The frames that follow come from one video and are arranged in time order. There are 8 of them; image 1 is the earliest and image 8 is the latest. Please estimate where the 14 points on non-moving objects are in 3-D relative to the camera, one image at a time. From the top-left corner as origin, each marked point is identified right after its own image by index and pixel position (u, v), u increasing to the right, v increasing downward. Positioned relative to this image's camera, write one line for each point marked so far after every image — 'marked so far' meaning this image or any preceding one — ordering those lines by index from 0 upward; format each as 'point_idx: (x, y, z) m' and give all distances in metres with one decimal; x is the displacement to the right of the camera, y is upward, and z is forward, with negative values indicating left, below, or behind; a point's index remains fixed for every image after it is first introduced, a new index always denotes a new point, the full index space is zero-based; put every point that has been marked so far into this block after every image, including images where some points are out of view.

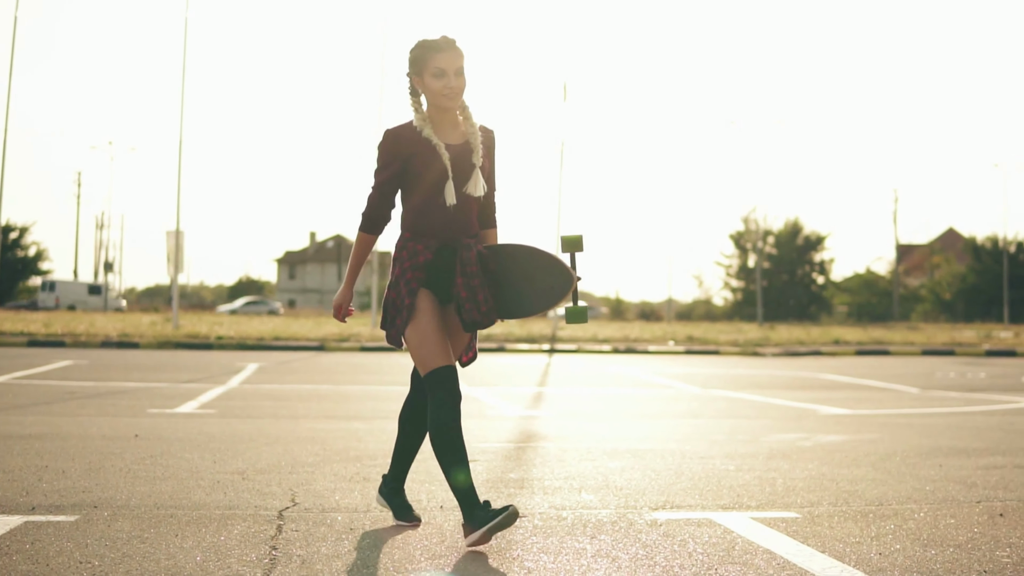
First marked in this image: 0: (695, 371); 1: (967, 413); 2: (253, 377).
0: (+2.6, -1.2, +15.1) m
1: (+3.9, -1.1, +9.2) m
2: (-2.7, -0.9, +11.1) m
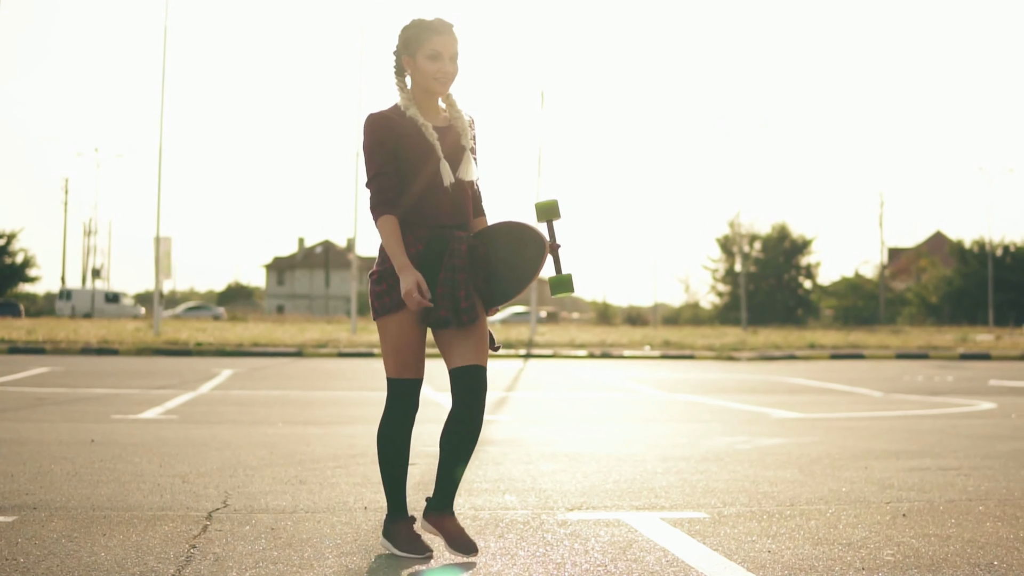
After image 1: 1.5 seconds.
0: (+2.3, -1.3, +15.3) m
1: (+3.6, -1.1, +9.4) m
2: (-3.1, -1.0, +11.3) m
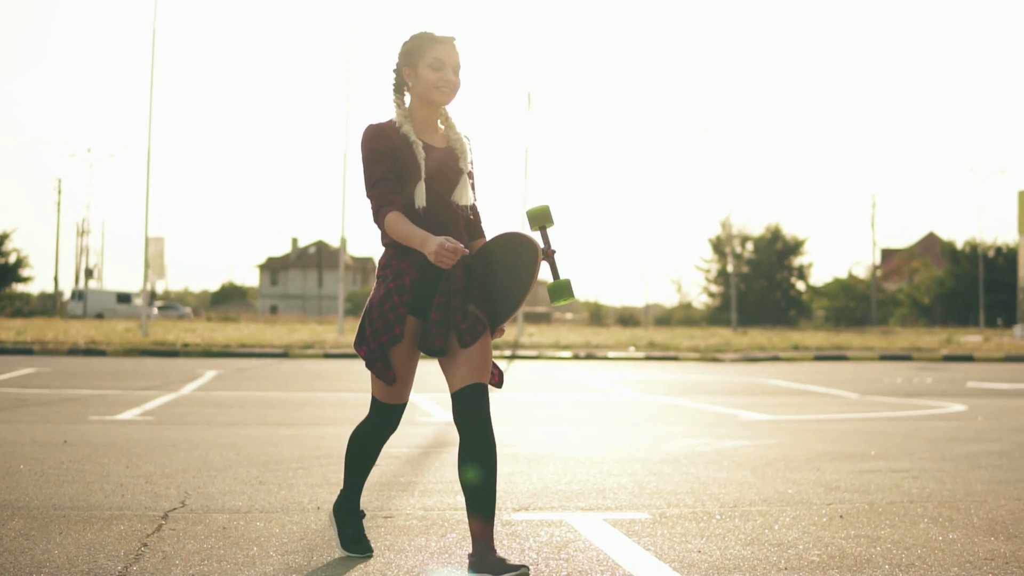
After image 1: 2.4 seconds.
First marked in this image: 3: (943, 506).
0: (+2.0, -1.3, +15.5) m
1: (+3.4, -1.2, +9.6) m
2: (-3.3, -1.0, +11.4) m
3: (+2.1, -1.0, +5.1) m
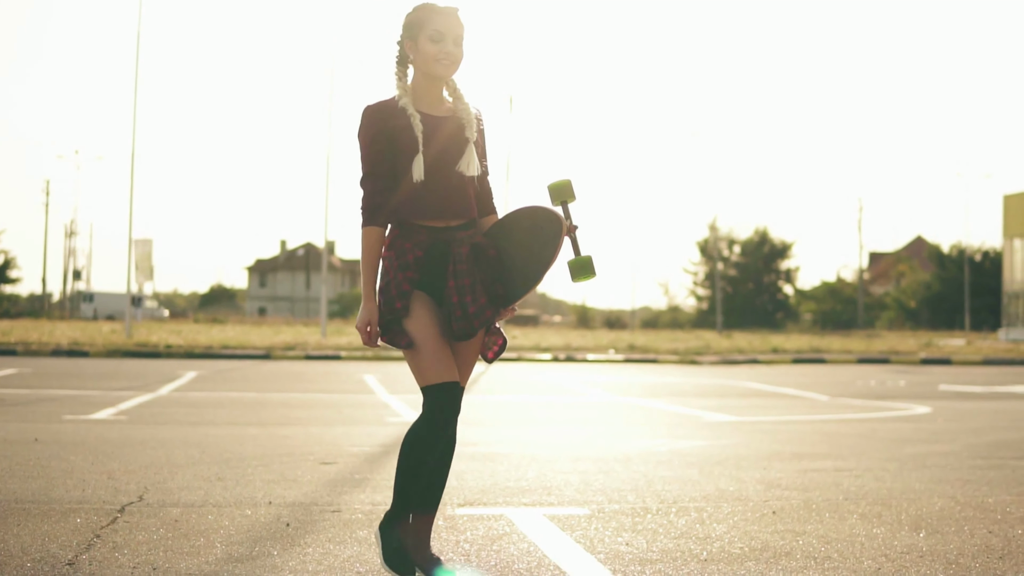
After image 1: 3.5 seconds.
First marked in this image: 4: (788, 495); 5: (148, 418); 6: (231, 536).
0: (+1.7, -1.3, +15.7) m
1: (+3.1, -1.2, +9.8) m
2: (-3.6, -1.1, +11.6) m
3: (+1.8, -1.1, +5.3) m
4: (+1.4, -1.1, +5.4) m
5: (-2.8, -1.0, +8.1) m
6: (-1.1, -0.9, +4.0) m
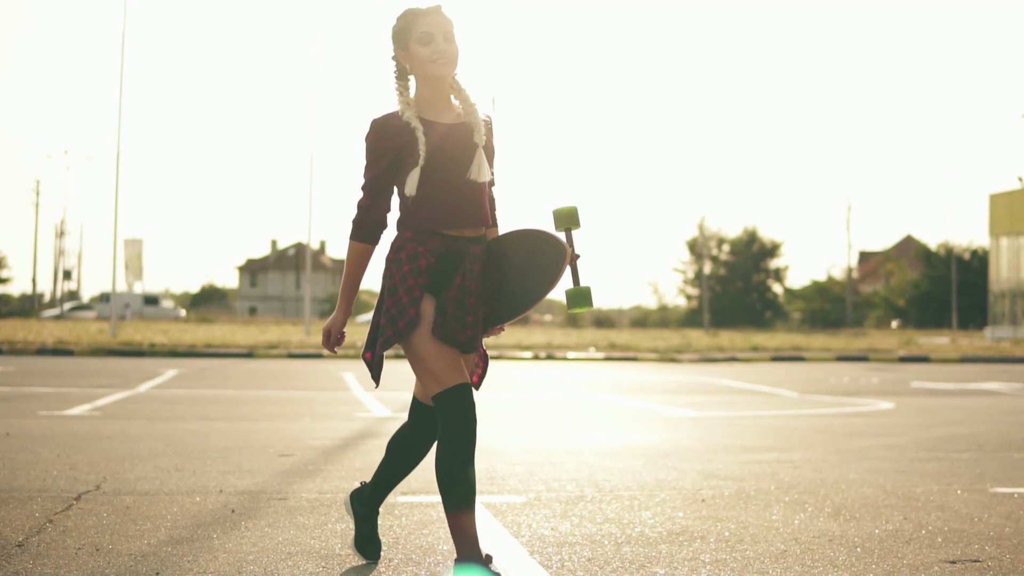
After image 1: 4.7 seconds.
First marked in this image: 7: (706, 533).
0: (+1.4, -1.3, +15.9) m
1: (+2.8, -1.2, +10.1) m
2: (-3.9, -1.0, +11.9) m
3: (+1.5, -1.1, +5.6) m
4: (+1.1, -1.1, +5.7) m
5: (-3.1, -1.0, +8.4) m
6: (-1.3, -0.9, +4.2) m
7: (+0.8, -1.0, +4.4) m
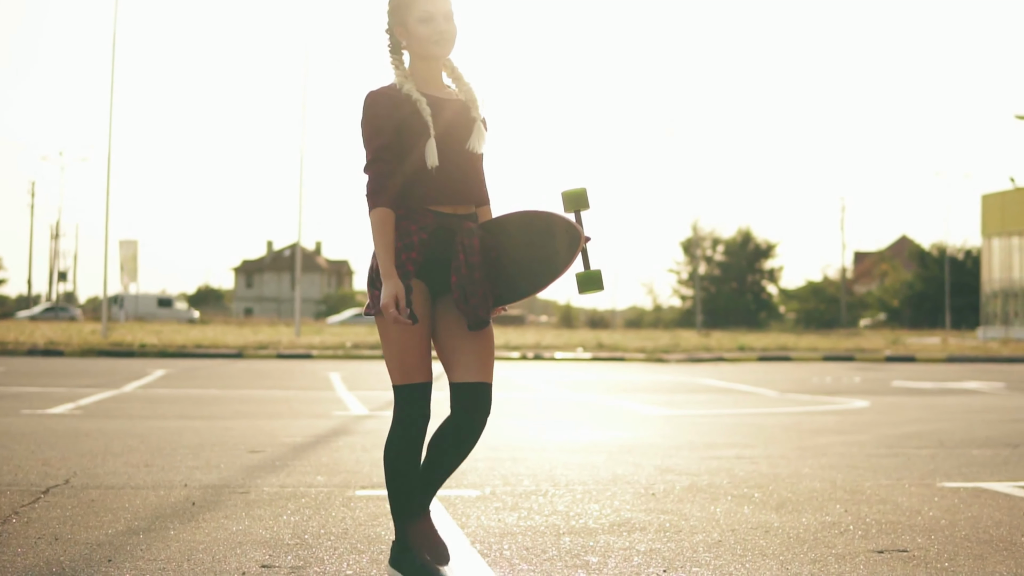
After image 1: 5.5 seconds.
0: (+1.2, -1.3, +16.1) m
1: (+2.6, -1.2, +10.2) m
2: (-4.1, -1.1, +12.0) m
3: (+1.3, -1.1, +5.7) m
4: (+0.9, -1.1, +5.9) m
5: (-3.3, -1.0, +8.6) m
6: (-1.6, -0.9, +4.4) m
7: (+0.6, -1.0, +4.6) m
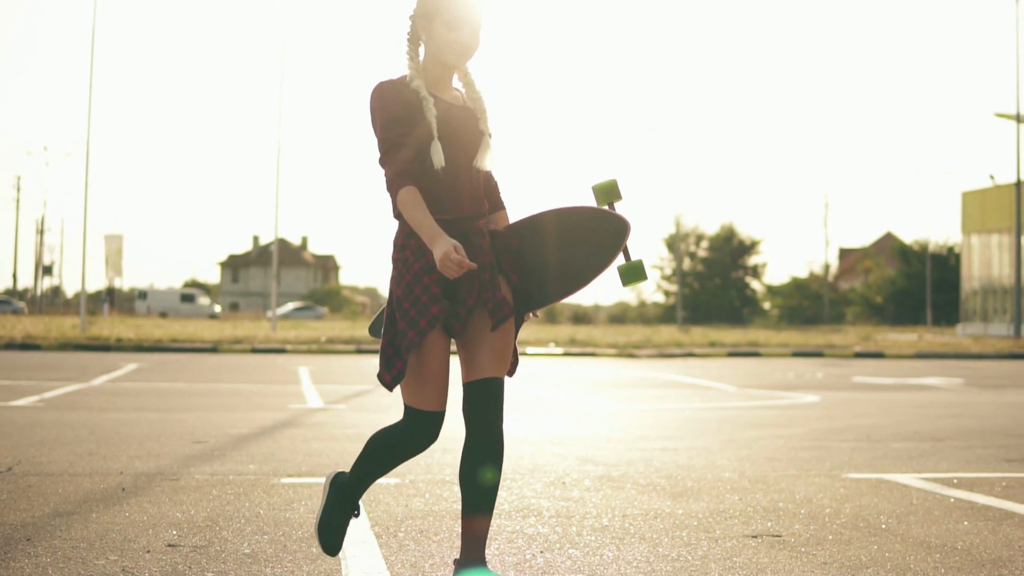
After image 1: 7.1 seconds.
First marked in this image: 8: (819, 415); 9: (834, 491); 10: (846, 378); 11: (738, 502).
0: (+0.7, -1.3, +16.5) m
1: (+2.1, -1.2, +10.6) m
2: (-4.5, -1.0, +12.4) m
3: (+0.9, -1.1, +6.1) m
4: (+0.5, -1.1, +6.2) m
5: (-3.7, -1.0, +8.9) m
6: (-2.0, -0.9, +4.7) m
7: (+0.2, -1.0, +4.9) m
8: (+2.9, -1.2, +10.1) m
9: (+1.8, -1.1, +5.9) m
10: (+5.1, -1.4, +16.2) m
11: (+1.1, -1.1, +5.4) m
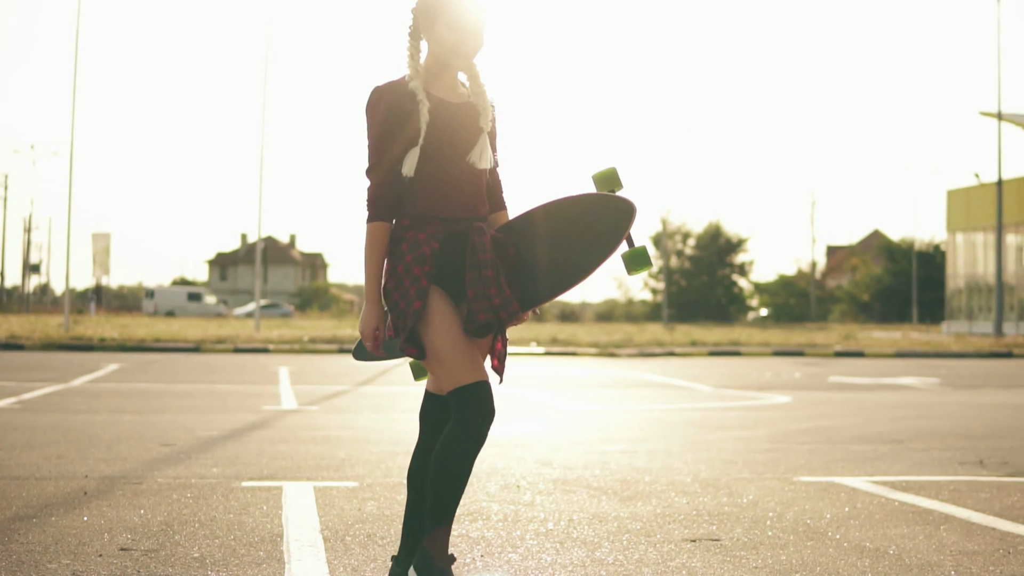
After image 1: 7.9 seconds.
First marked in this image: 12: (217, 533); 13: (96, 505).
0: (+0.4, -1.3, +16.6) m
1: (+1.9, -1.2, +10.8) m
2: (-4.8, -1.0, +12.5) m
3: (+0.6, -1.1, +6.2) m
4: (+0.2, -1.1, +6.4) m
5: (-4.0, -1.0, +9.0) m
6: (-2.2, -1.0, +4.9) m
7: (-0.1, -1.1, +5.1) m
8: (+2.6, -1.2, +10.2) m
9: (+1.5, -1.2, +6.1) m
10: (+4.8, -1.4, +16.4) m
11: (+0.9, -1.1, +5.5) m
12: (-1.2, -1.0, +4.4) m
13: (-1.9, -1.0, +4.9) m
